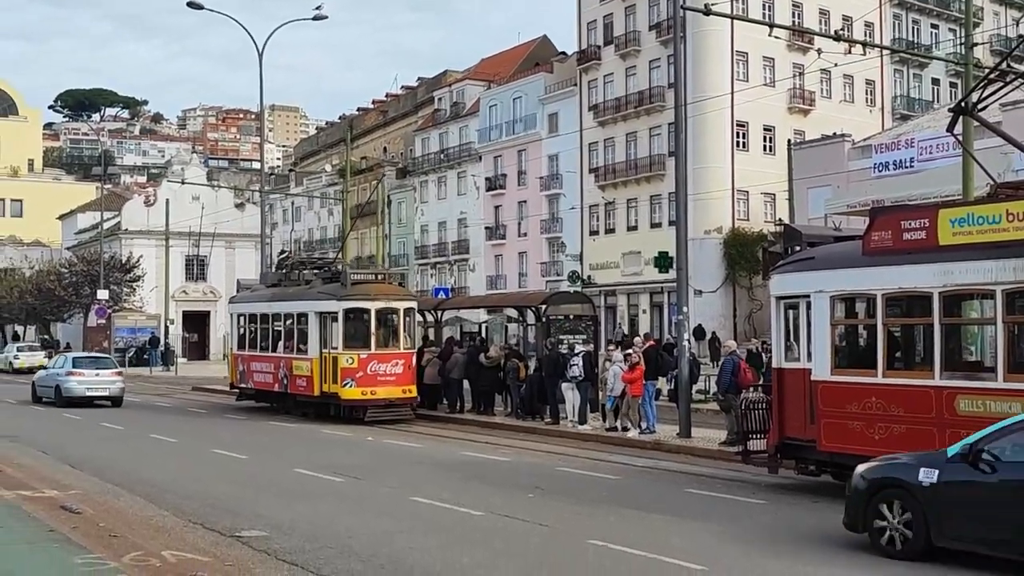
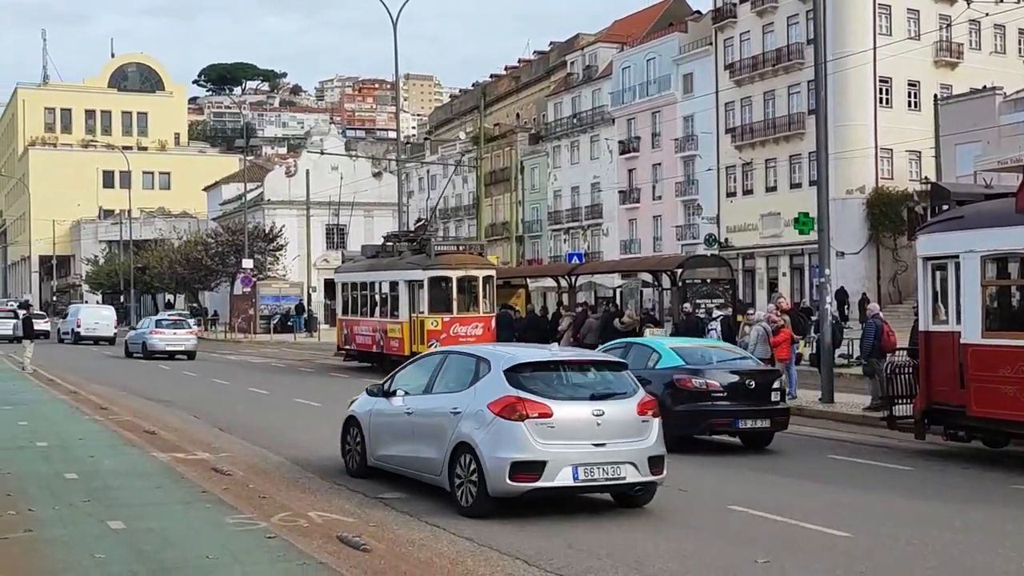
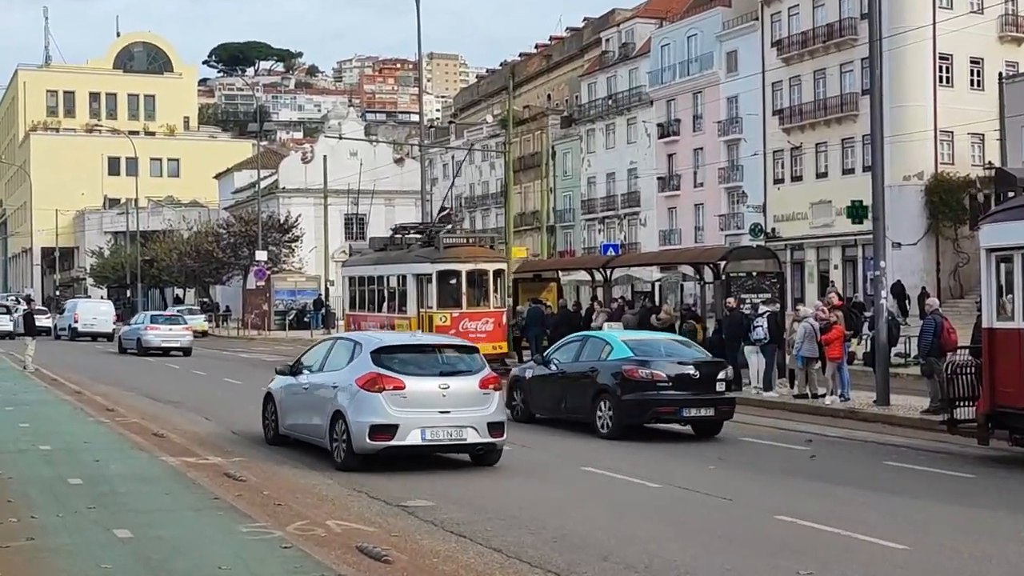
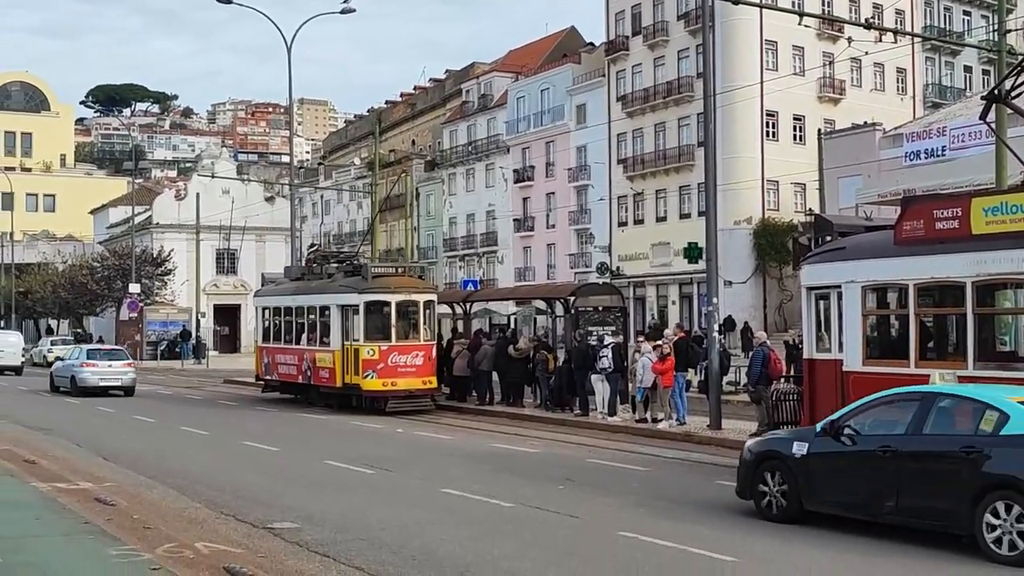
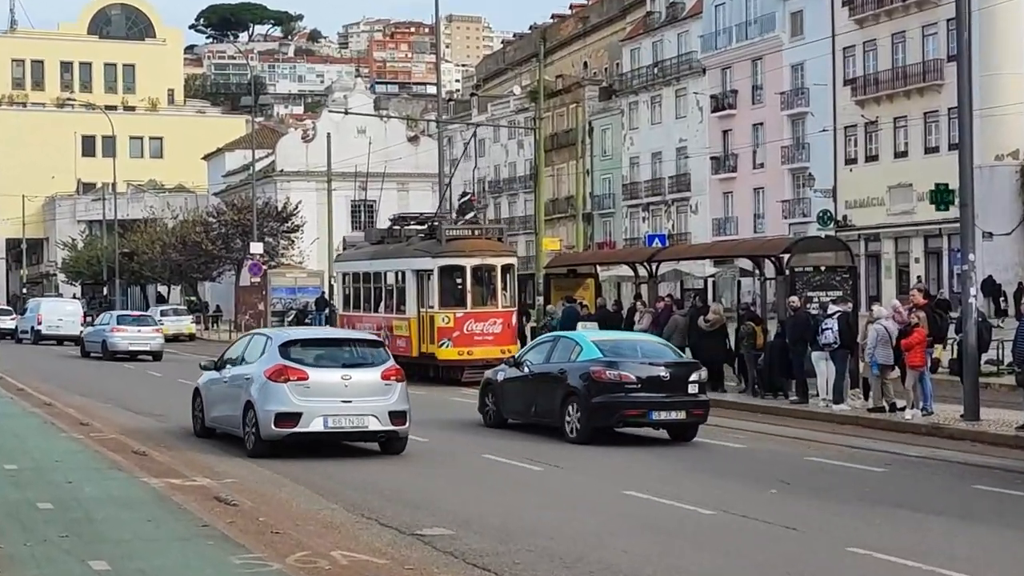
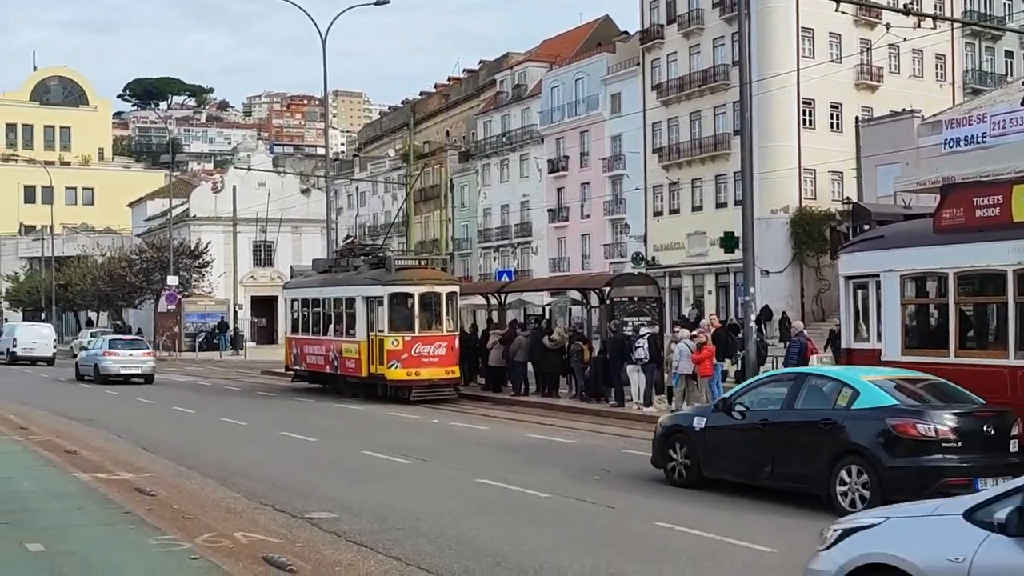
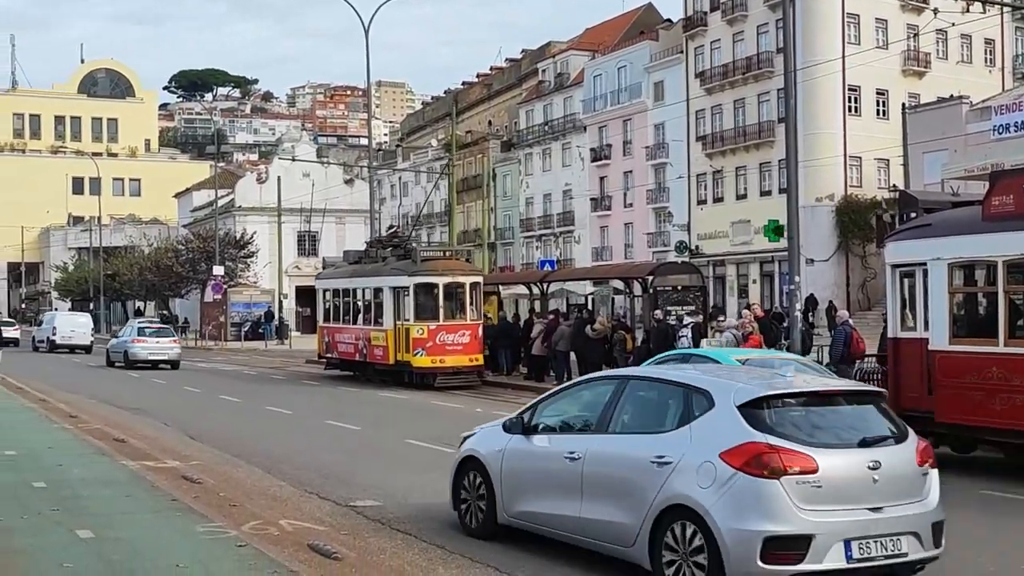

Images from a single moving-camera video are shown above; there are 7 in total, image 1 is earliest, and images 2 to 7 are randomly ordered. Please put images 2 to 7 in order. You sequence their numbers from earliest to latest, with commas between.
4, 6, 7, 2, 3, 5
